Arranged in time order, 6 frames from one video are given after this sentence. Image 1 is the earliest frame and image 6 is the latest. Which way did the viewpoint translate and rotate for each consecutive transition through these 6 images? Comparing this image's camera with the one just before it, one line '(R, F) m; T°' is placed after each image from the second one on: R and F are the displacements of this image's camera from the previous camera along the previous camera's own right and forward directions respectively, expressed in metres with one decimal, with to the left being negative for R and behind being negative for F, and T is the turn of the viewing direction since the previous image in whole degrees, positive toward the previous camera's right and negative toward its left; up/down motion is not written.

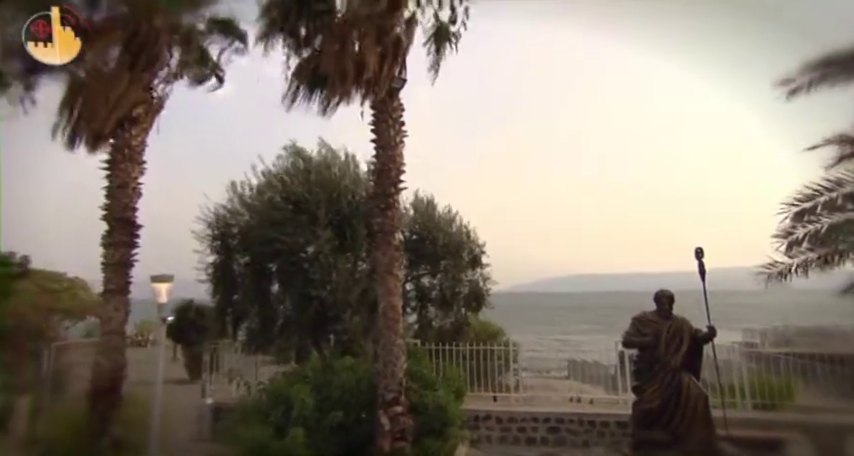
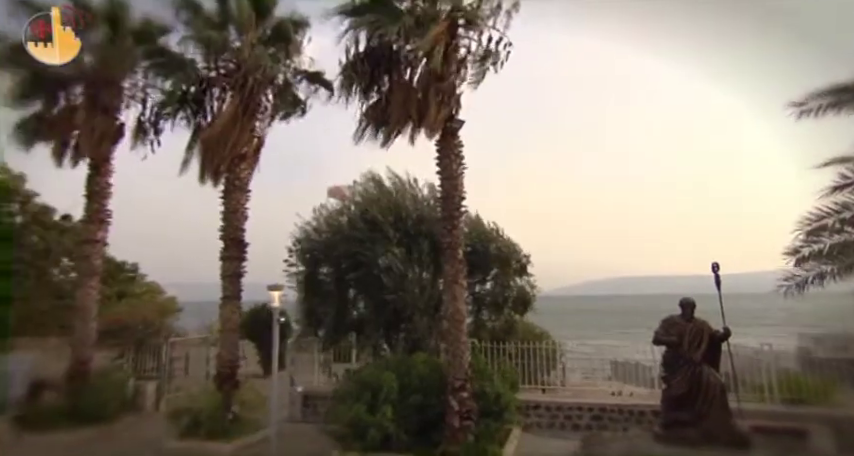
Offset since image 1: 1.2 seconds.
(-0.2, -1.0) m; -4°
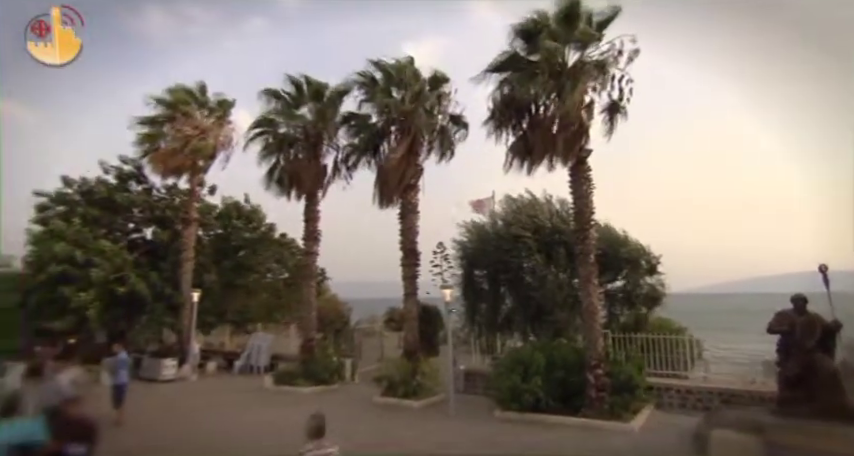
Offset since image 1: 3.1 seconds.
(-0.1, -1.5) m; -14°
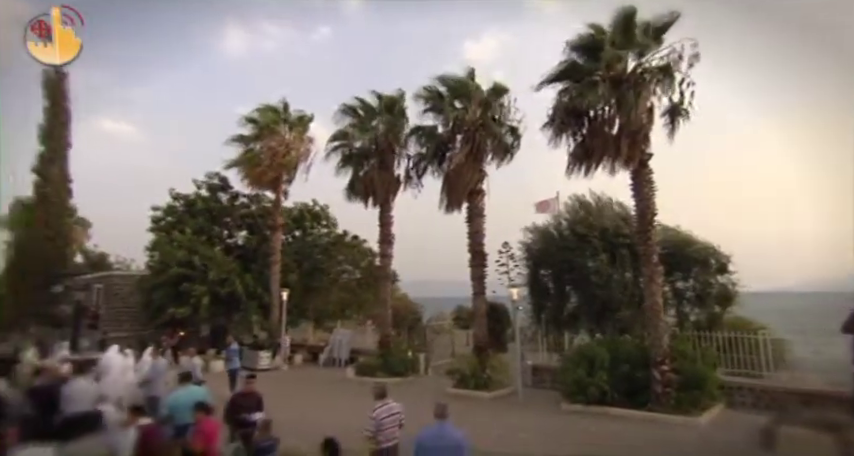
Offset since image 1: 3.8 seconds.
(0.0, -0.5) m; -7°
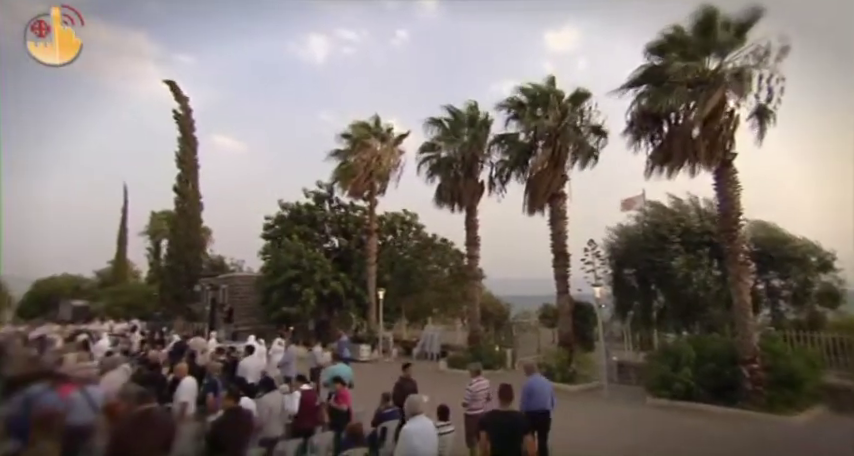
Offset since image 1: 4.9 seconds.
(0.0, -0.6) m; -9°
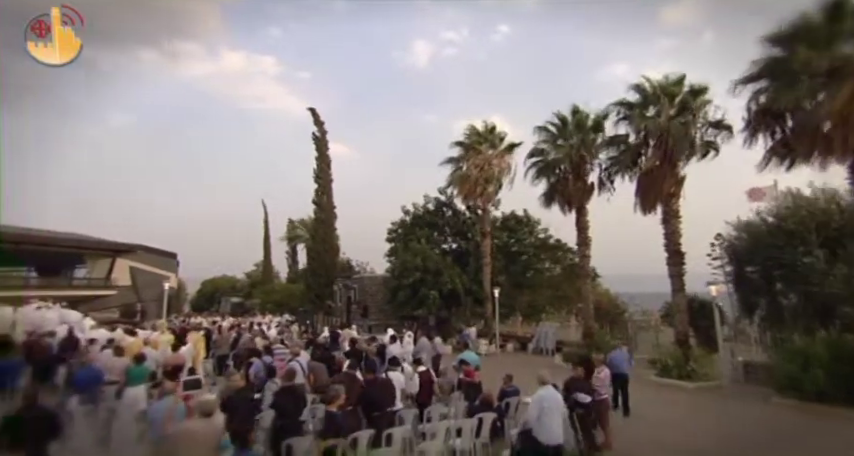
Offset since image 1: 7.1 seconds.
(0.0, -0.6) m; -12°
